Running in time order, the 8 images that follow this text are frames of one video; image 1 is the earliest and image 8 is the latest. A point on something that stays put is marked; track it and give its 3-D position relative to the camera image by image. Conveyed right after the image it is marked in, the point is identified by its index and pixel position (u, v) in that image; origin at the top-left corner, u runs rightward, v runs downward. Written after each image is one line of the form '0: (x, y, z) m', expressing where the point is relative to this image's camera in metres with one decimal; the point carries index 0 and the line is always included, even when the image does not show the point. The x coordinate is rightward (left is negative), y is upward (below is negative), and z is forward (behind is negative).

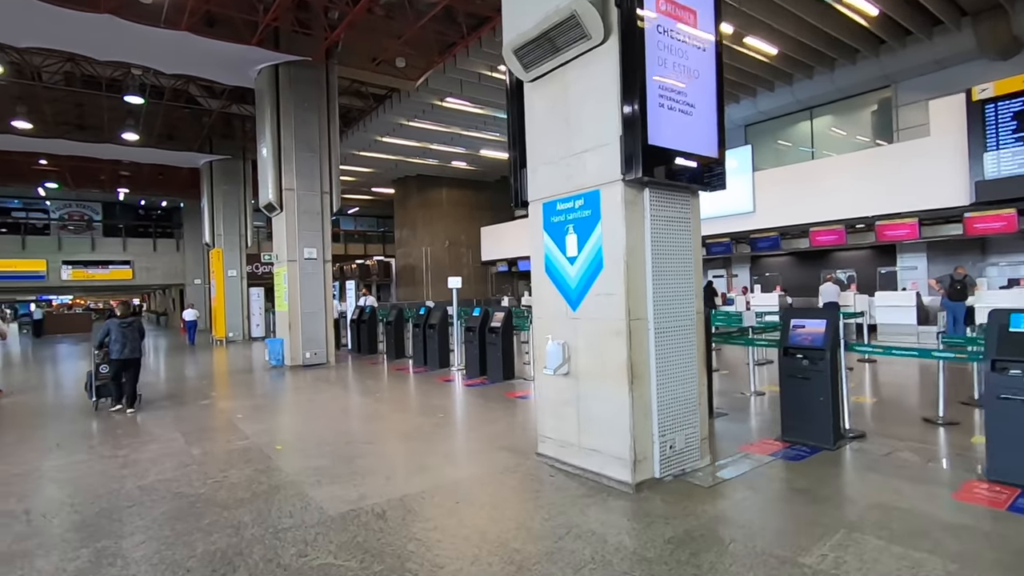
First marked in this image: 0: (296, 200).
0: (-3.9, +1.6, +9.6) m
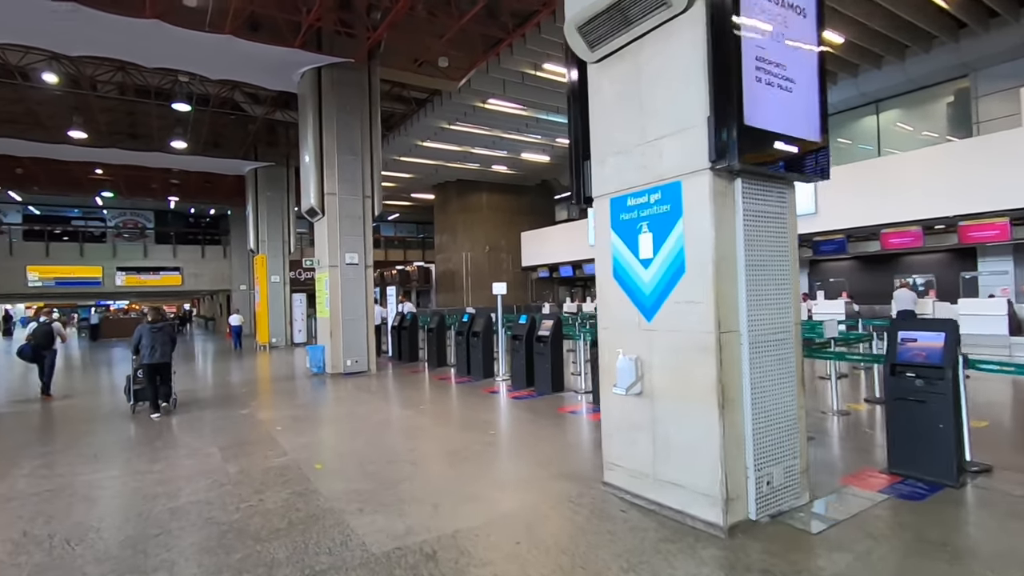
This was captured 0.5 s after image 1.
0: (-3.1, +1.5, +9.4) m
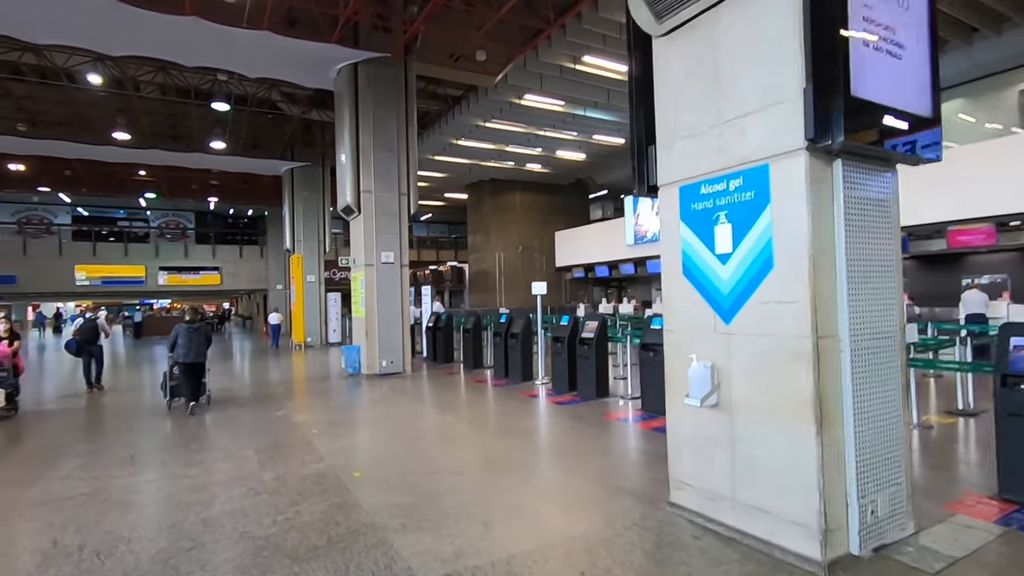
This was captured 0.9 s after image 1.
0: (-2.4, +1.5, +9.3) m
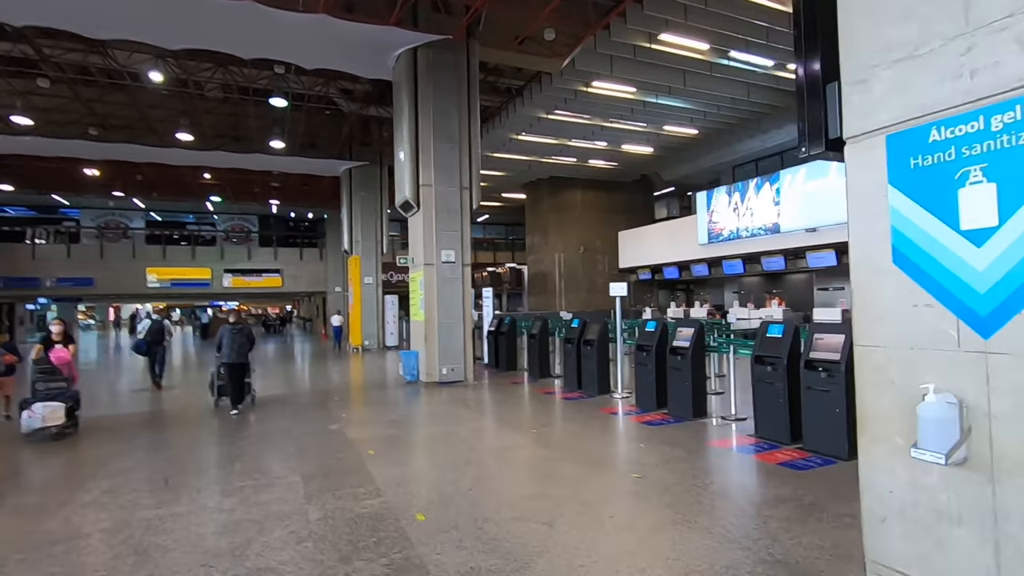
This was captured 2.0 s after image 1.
0: (-1.3, +1.5, +8.6) m
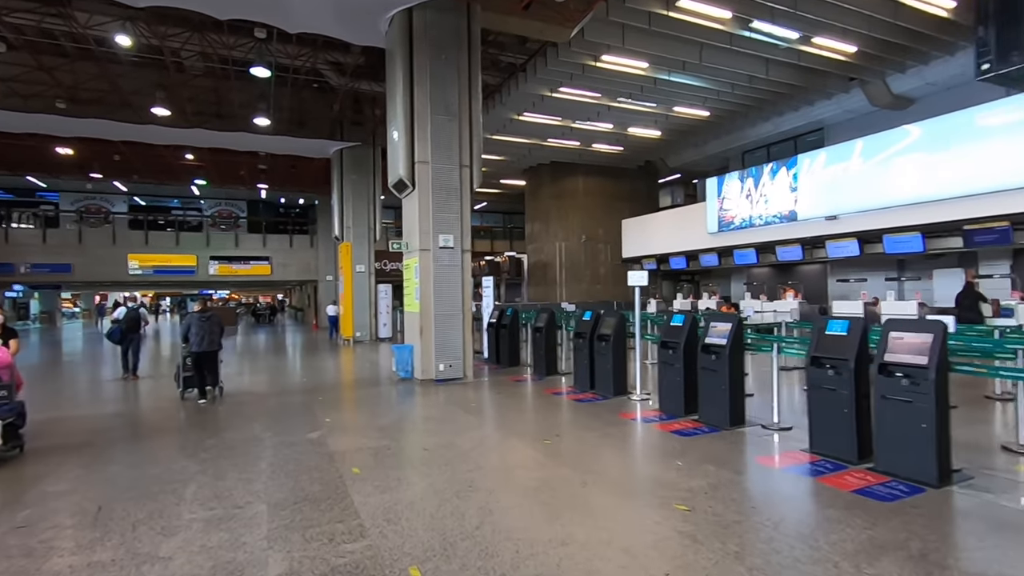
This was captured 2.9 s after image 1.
0: (-1.2, +1.6, +7.8) m
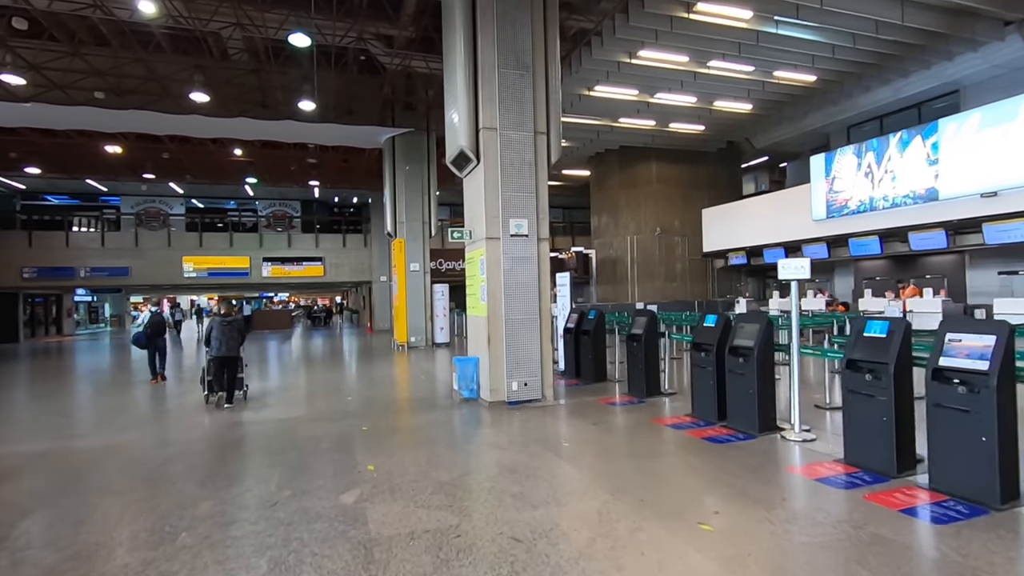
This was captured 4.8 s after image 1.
0: (-0.2, +1.7, +6.2) m
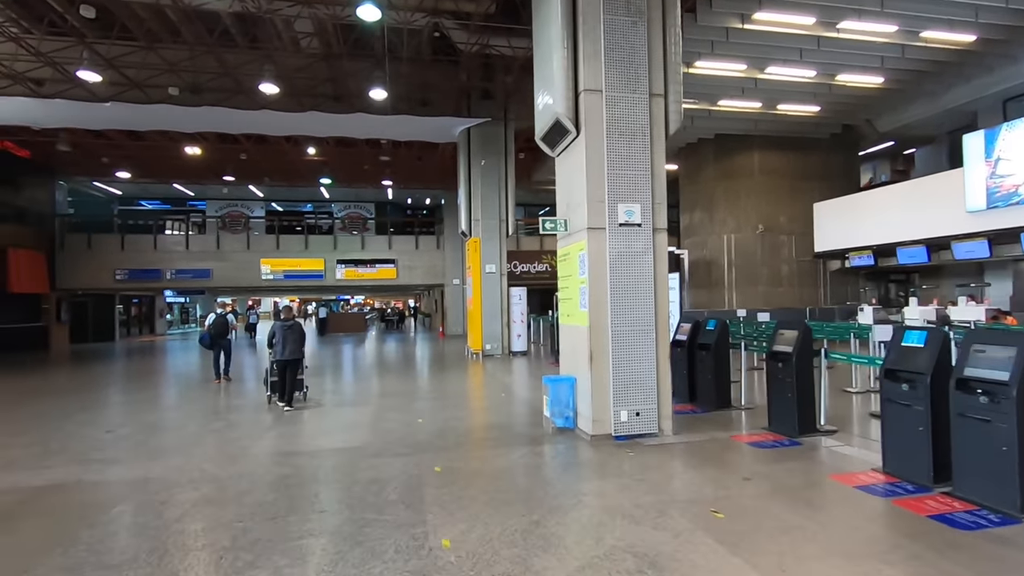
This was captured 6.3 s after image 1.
0: (+0.8, +1.6, +4.9) m
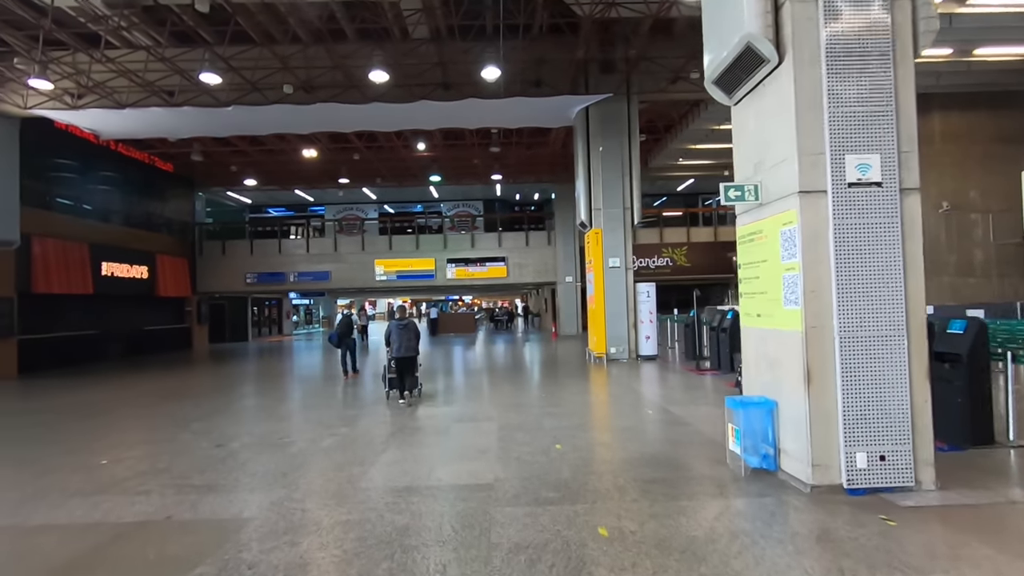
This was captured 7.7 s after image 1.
0: (+2.0, +1.7, +3.5) m
